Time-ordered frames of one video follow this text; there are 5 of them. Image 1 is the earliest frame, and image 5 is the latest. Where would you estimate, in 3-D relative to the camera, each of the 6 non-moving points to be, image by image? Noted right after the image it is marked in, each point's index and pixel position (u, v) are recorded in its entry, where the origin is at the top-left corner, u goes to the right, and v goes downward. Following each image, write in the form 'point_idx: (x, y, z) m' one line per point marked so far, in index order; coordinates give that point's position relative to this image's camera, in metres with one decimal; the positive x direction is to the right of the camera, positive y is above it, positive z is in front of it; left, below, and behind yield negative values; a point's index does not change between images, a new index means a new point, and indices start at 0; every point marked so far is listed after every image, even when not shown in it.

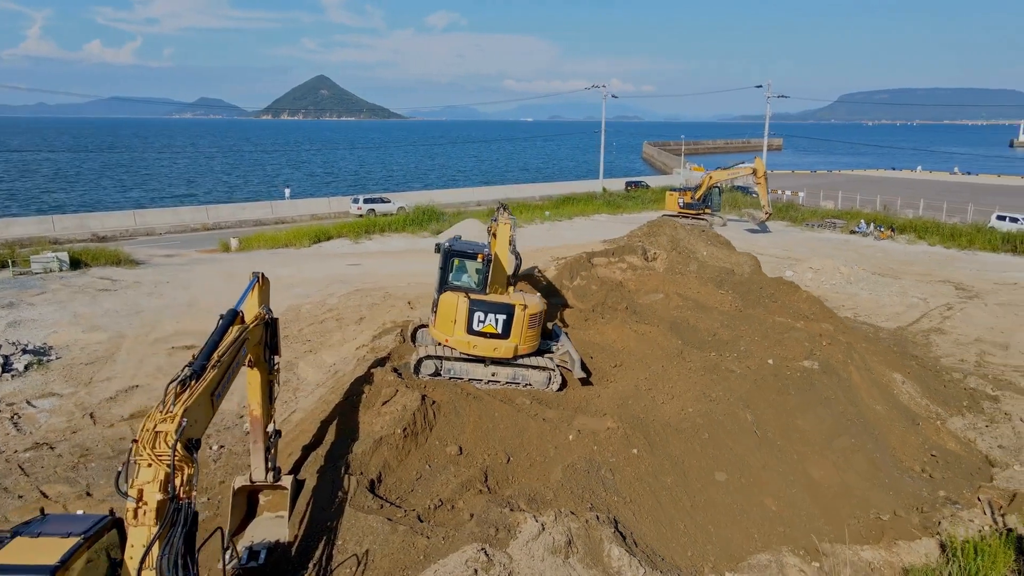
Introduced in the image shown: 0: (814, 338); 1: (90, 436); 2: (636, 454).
0: (+4.8, -0.8, +11.6) m
1: (-6.9, -2.4, +12.0) m
2: (+1.3, -1.8, +7.7) m
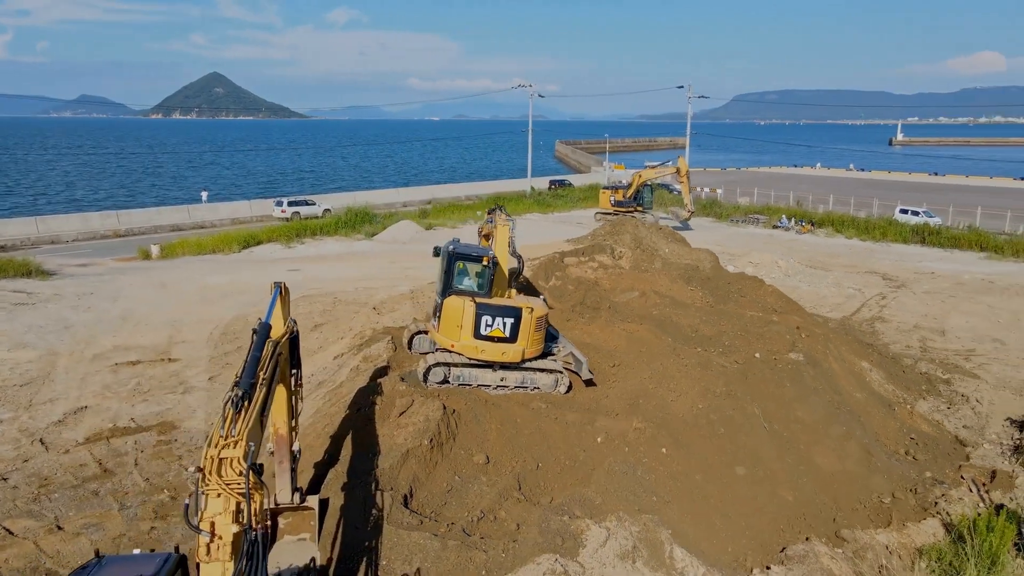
0: (+4.6, -0.7, +12.0) m
1: (-7.0, -2.6, +11.0) m
2: (+1.6, -1.8, +7.8) m
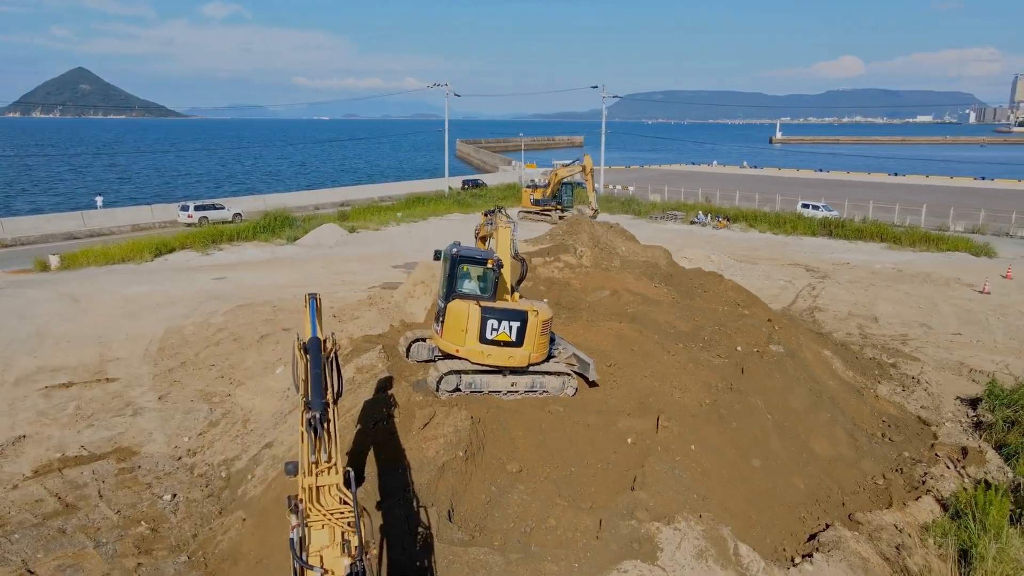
0: (+4.3, -0.6, +12.5) m
1: (-7.0, -2.9, +9.9) m
2: (+2.0, -1.8, +7.9) m
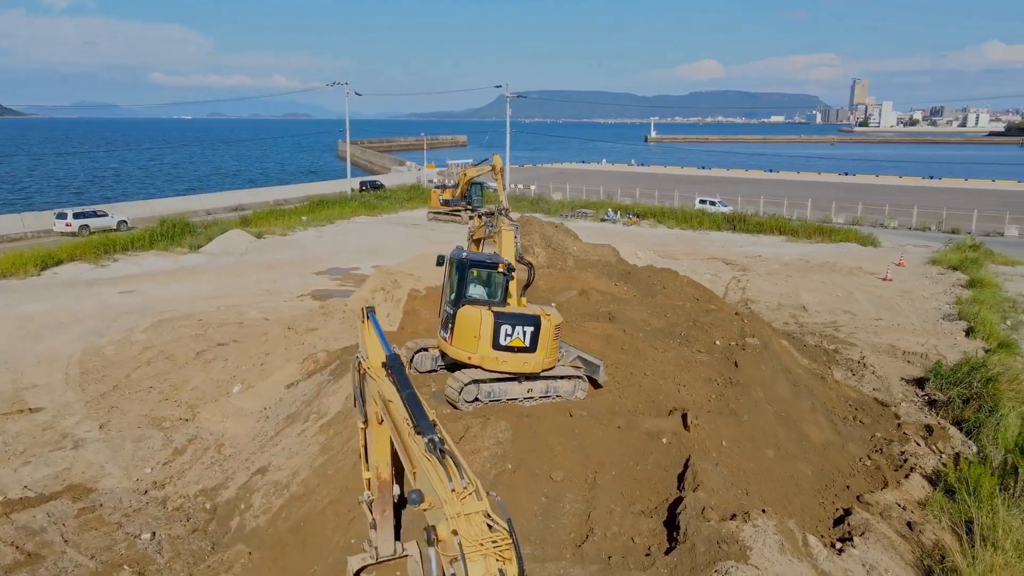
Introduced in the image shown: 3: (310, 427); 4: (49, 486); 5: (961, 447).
0: (+3.9, -0.5, +12.9) m
1: (-6.8, -3.2, +8.6) m
2: (+2.3, -1.8, +8.0) m
3: (-2.6, -1.7, +9.3) m
4: (-6.5, -2.8, +10.3) m
5: (+6.4, -2.3, +10.5) m
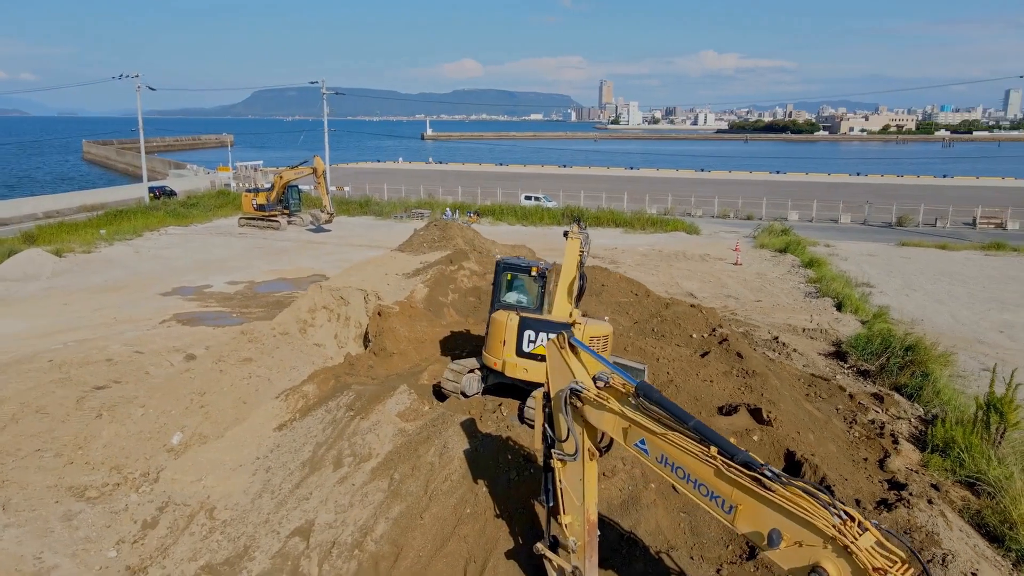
0: (+3.2, -0.4, +13.4) m
1: (-5.6, -3.7, +6.3) m
2: (+3.2, -1.7, +8.3) m
3: (-1.8, -2.0, +8.1) m
4: (-5.8, -3.3, +8.0) m
5: (+6.5, -2.0, +11.8) m
